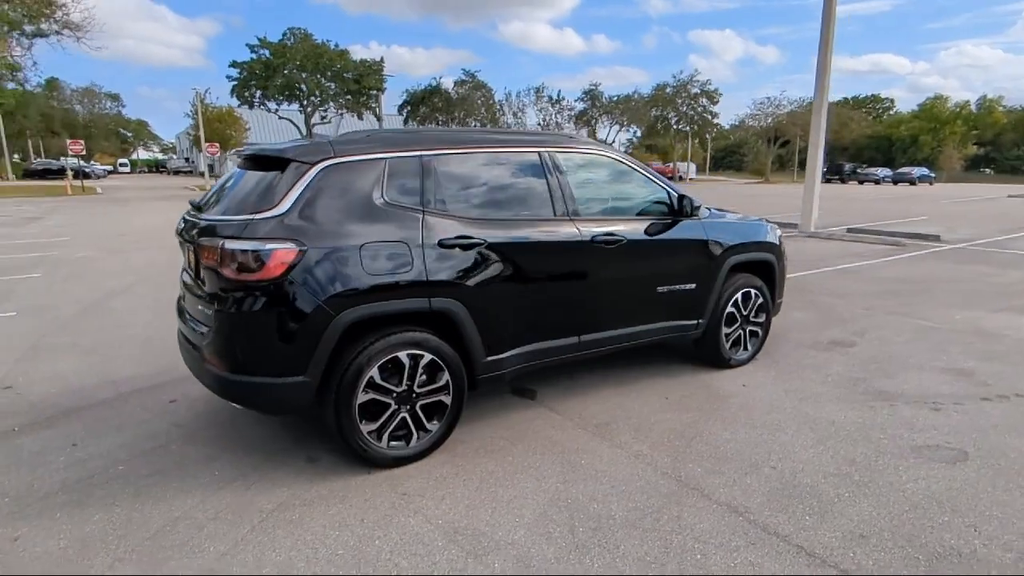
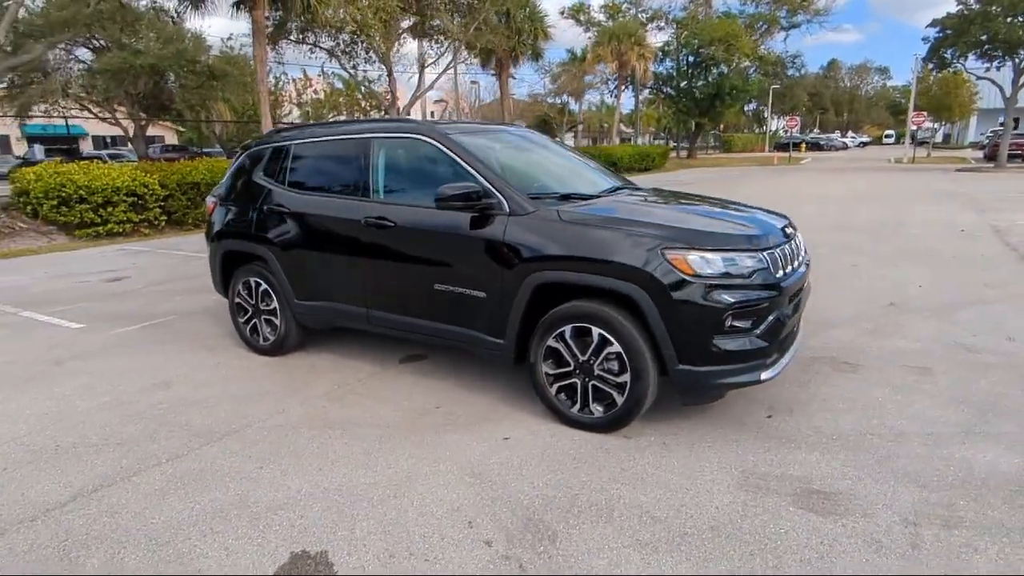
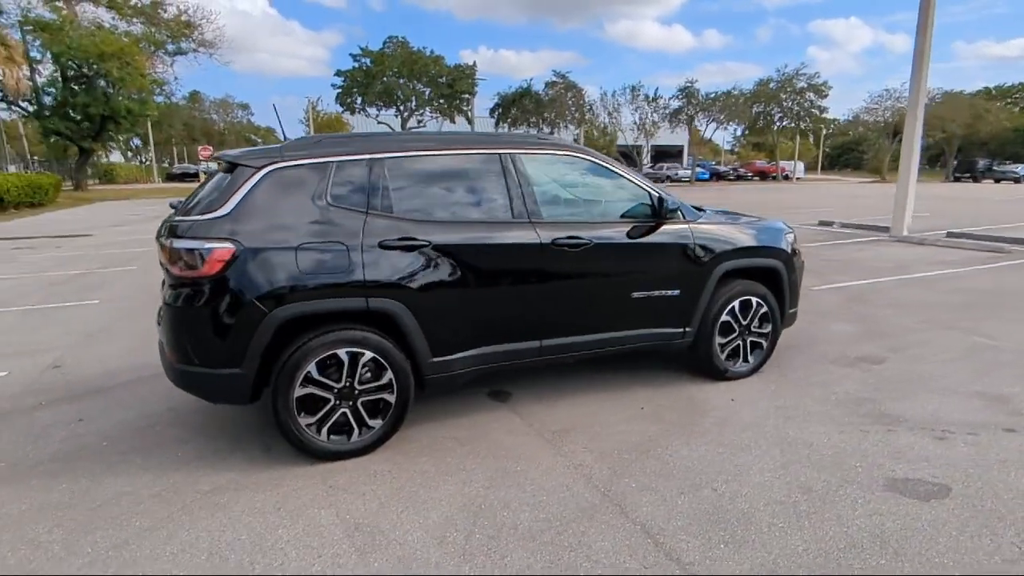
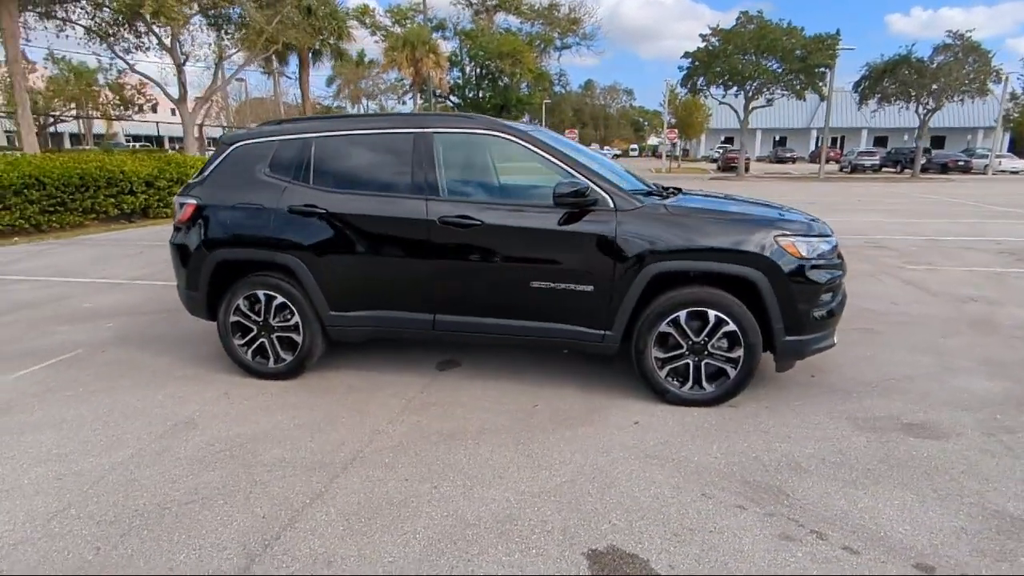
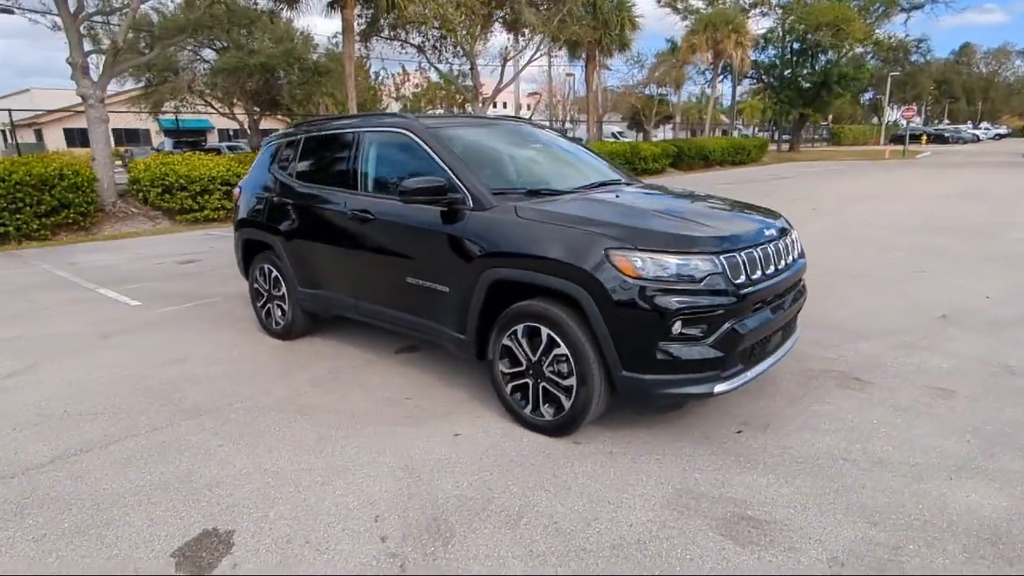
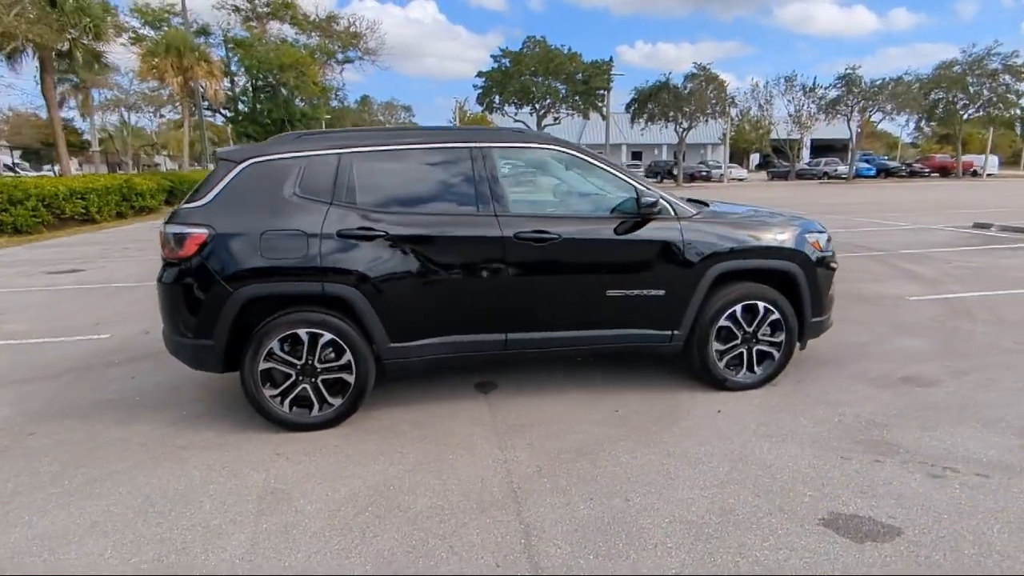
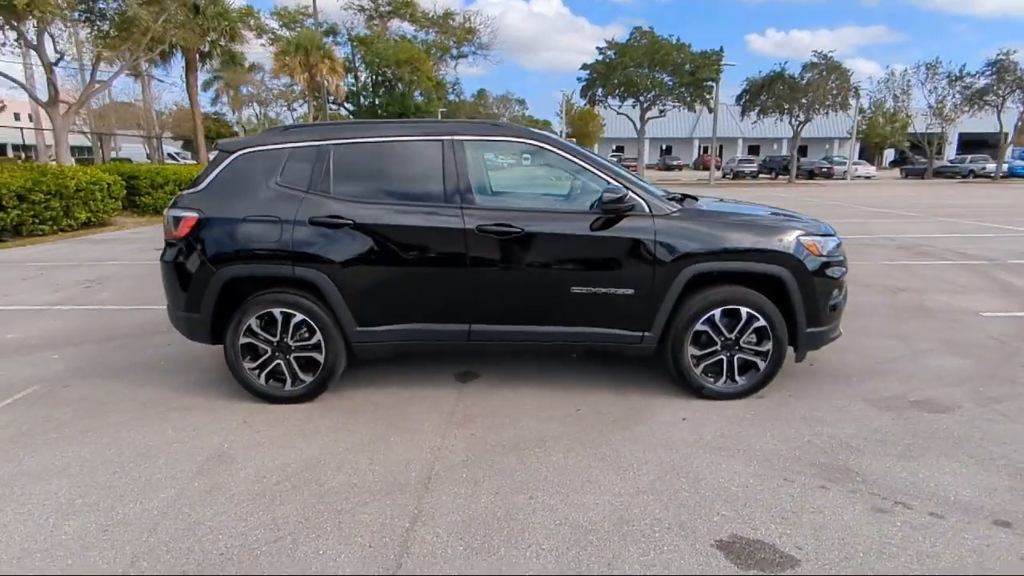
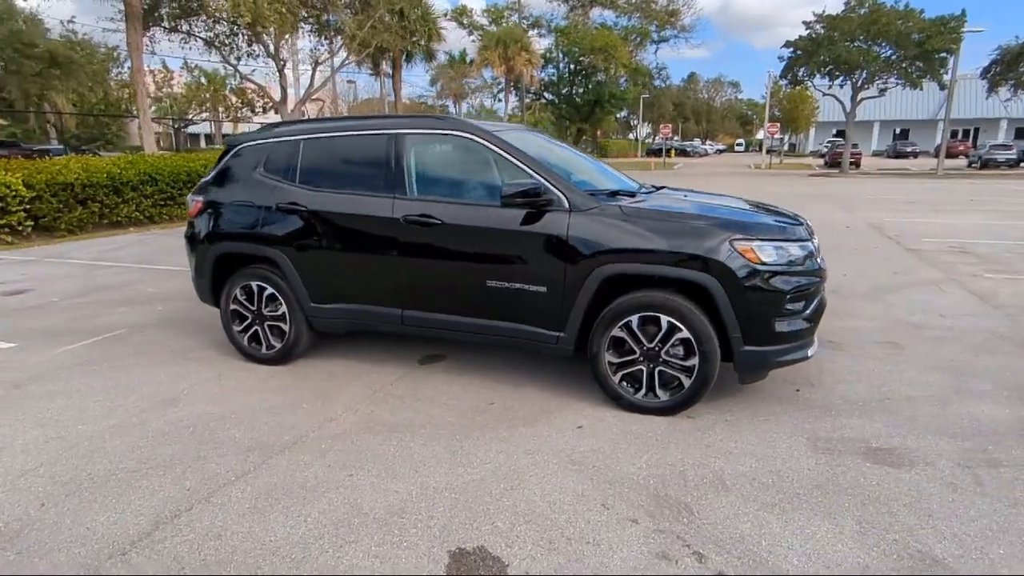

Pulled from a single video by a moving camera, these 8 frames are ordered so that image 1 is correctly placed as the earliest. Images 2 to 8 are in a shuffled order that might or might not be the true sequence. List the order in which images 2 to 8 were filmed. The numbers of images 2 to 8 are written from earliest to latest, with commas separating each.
3, 6, 7, 4, 8, 2, 5
